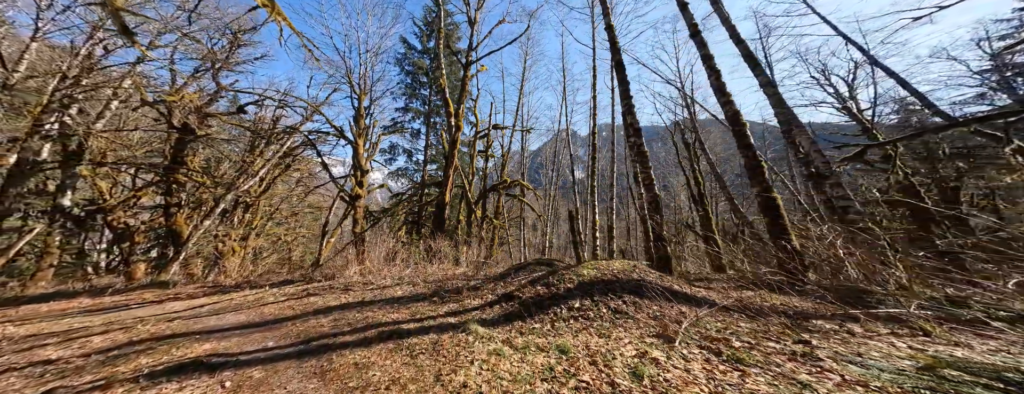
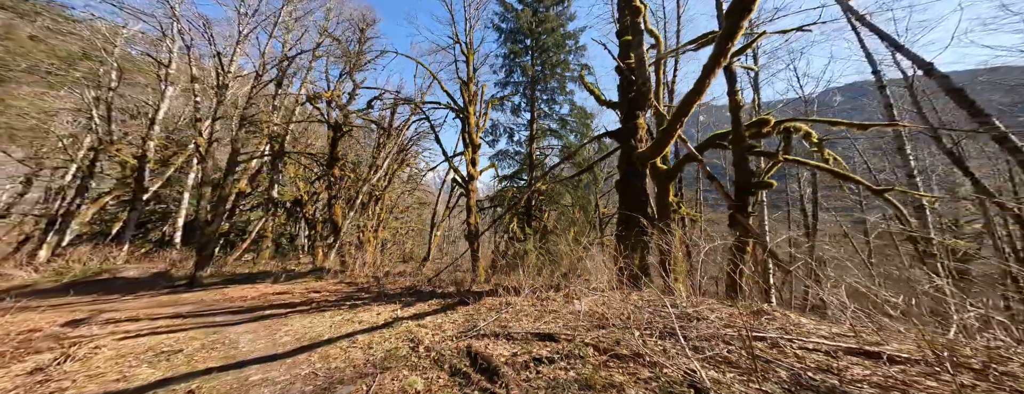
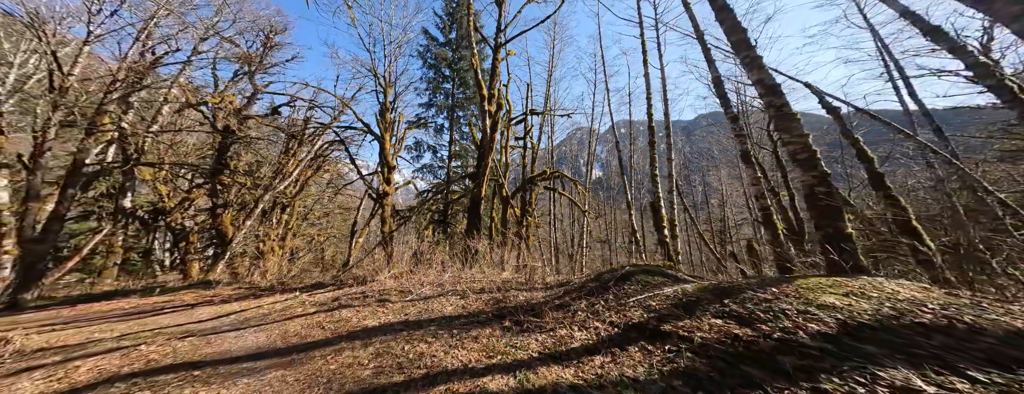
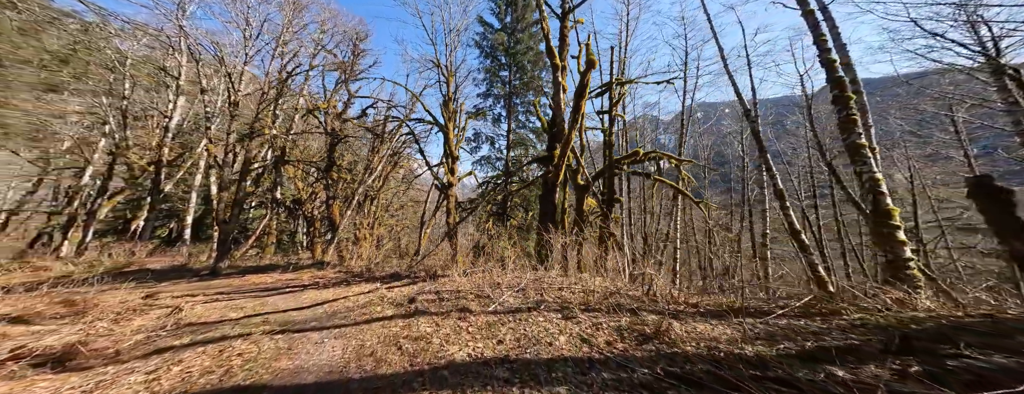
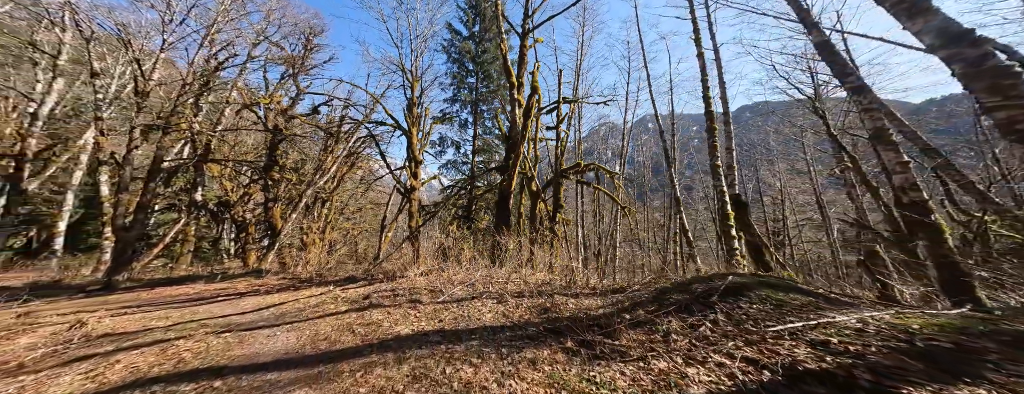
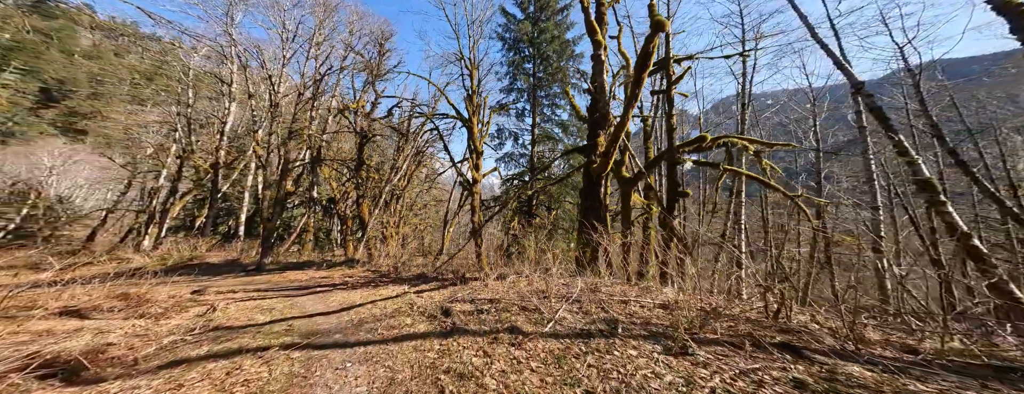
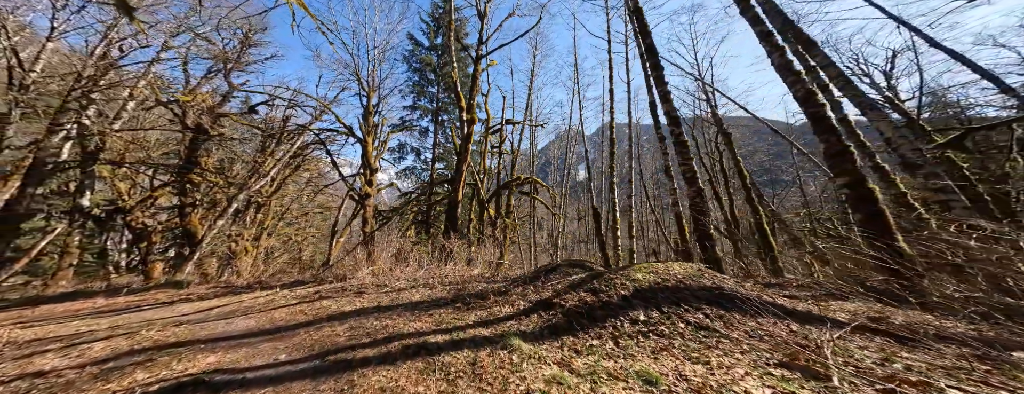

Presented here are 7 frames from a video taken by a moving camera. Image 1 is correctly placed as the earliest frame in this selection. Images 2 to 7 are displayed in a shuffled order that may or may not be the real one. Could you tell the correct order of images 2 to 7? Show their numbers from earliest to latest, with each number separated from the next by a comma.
7, 3, 5, 4, 6, 2
